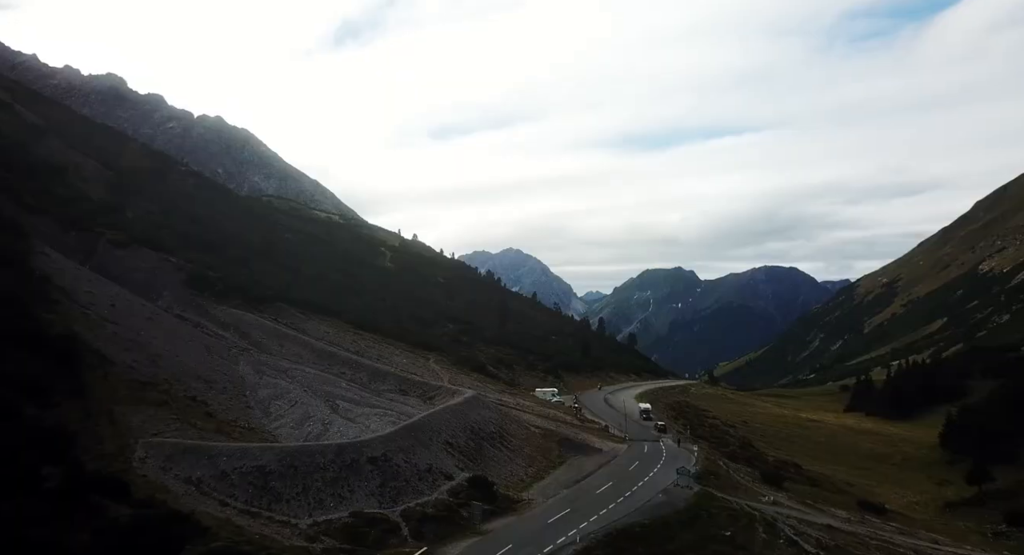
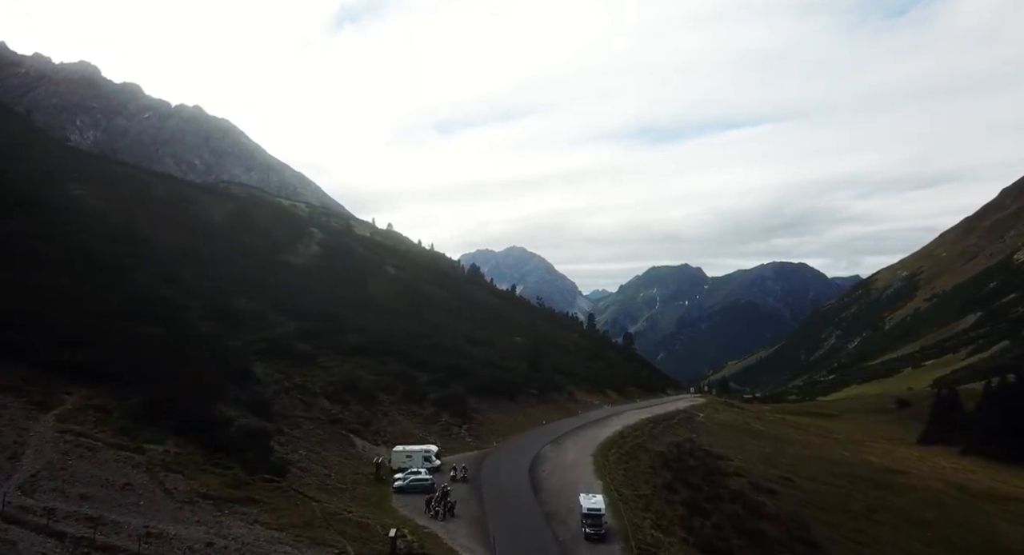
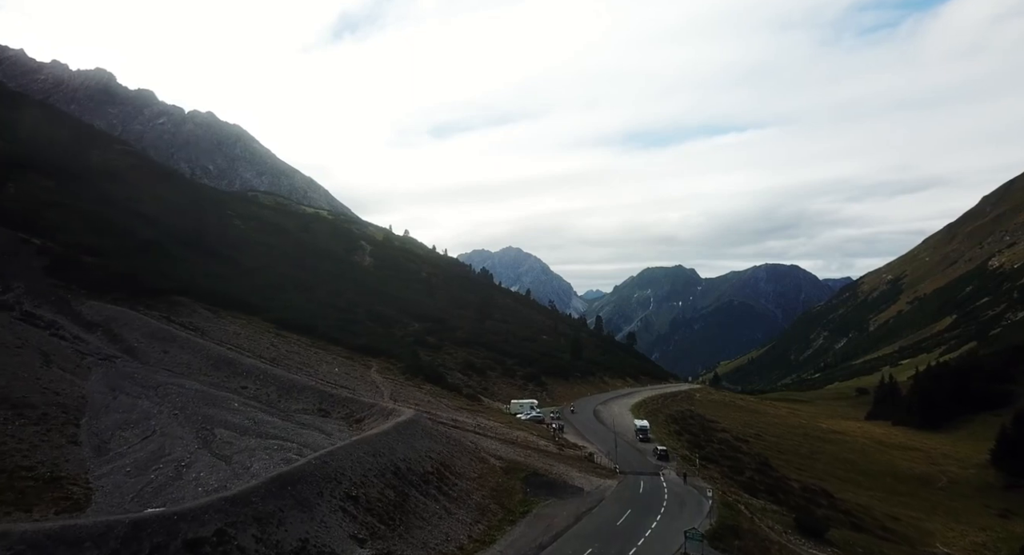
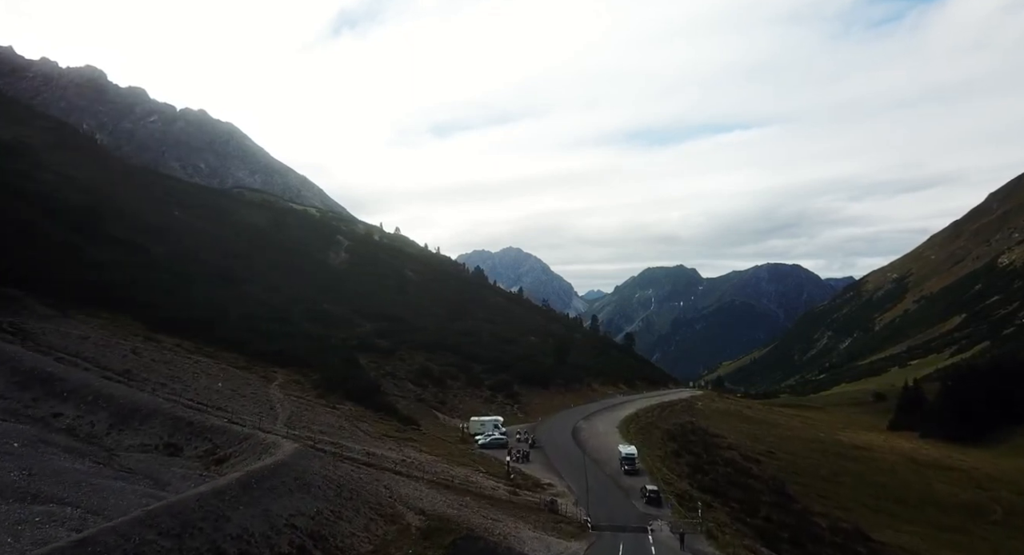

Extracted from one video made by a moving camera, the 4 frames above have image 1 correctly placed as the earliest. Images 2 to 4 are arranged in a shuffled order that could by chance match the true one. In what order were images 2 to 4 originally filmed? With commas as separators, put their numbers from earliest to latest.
3, 4, 2
